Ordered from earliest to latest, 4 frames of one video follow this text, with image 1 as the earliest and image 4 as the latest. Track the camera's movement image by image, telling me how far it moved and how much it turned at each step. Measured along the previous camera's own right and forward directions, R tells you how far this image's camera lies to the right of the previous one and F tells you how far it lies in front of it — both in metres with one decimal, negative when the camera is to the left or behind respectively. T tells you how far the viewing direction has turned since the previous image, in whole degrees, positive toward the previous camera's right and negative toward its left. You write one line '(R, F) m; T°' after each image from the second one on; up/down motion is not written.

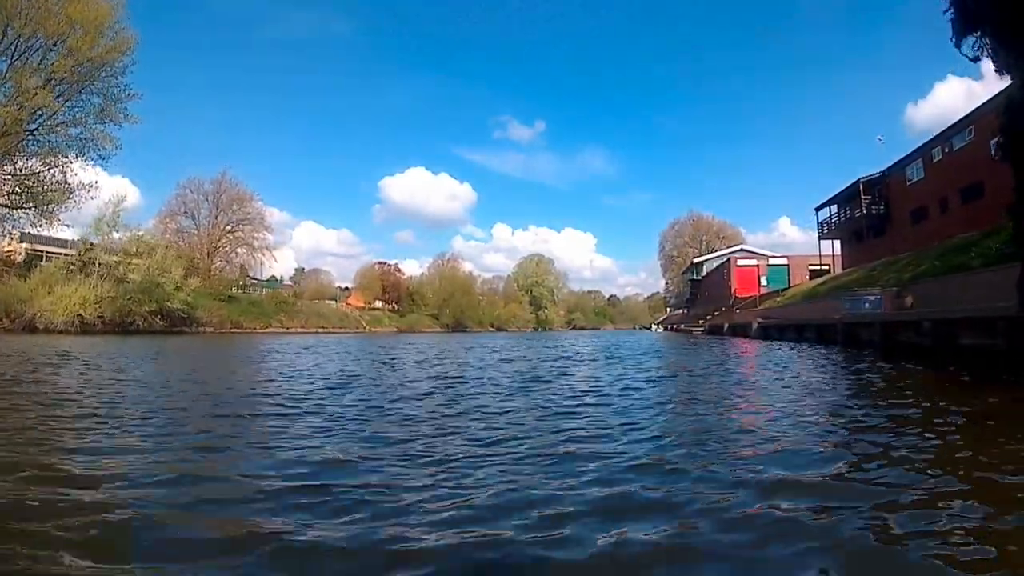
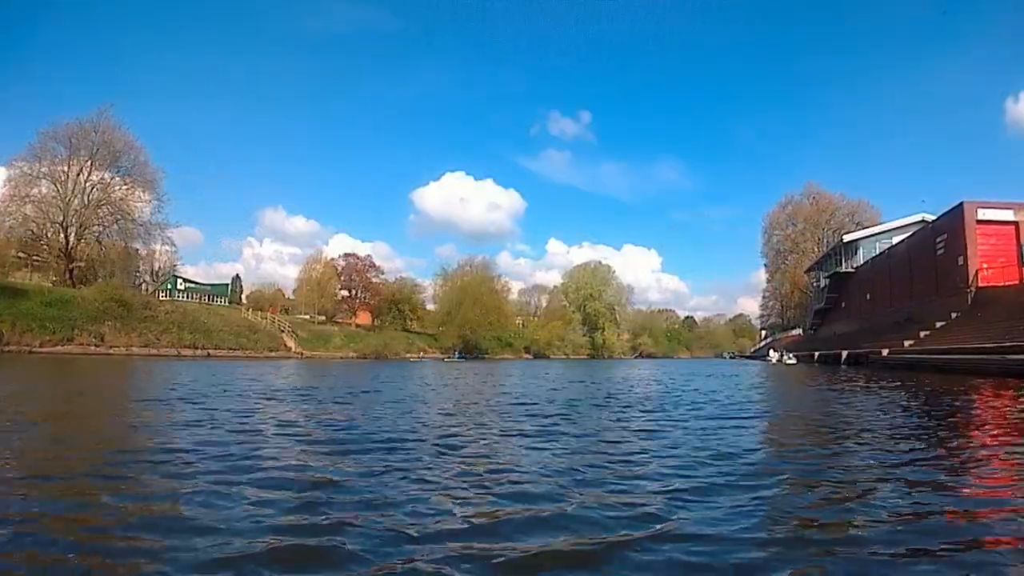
(+1.9, +1.8) m; -3°
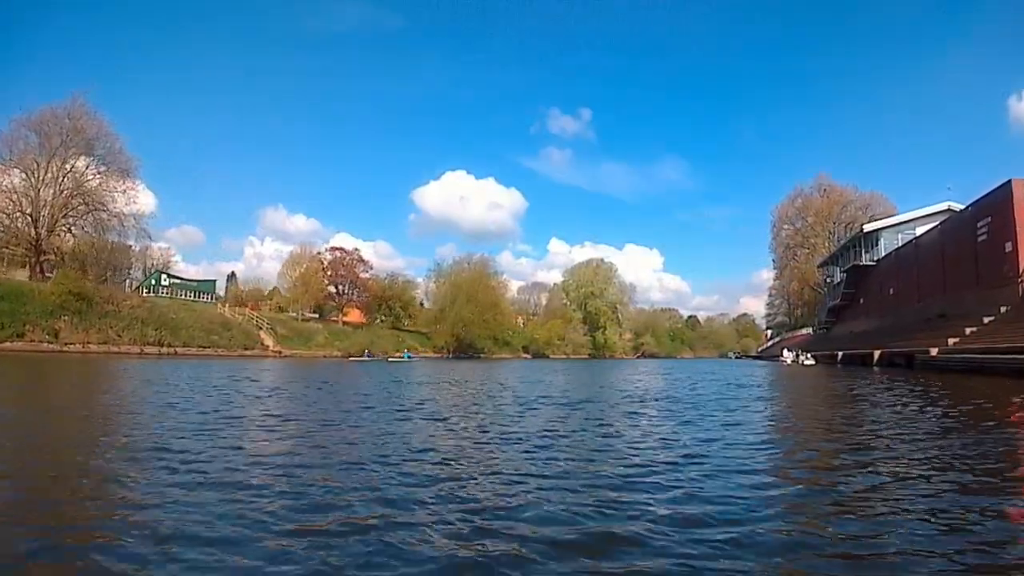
(+0.3, +1.9) m; 0°
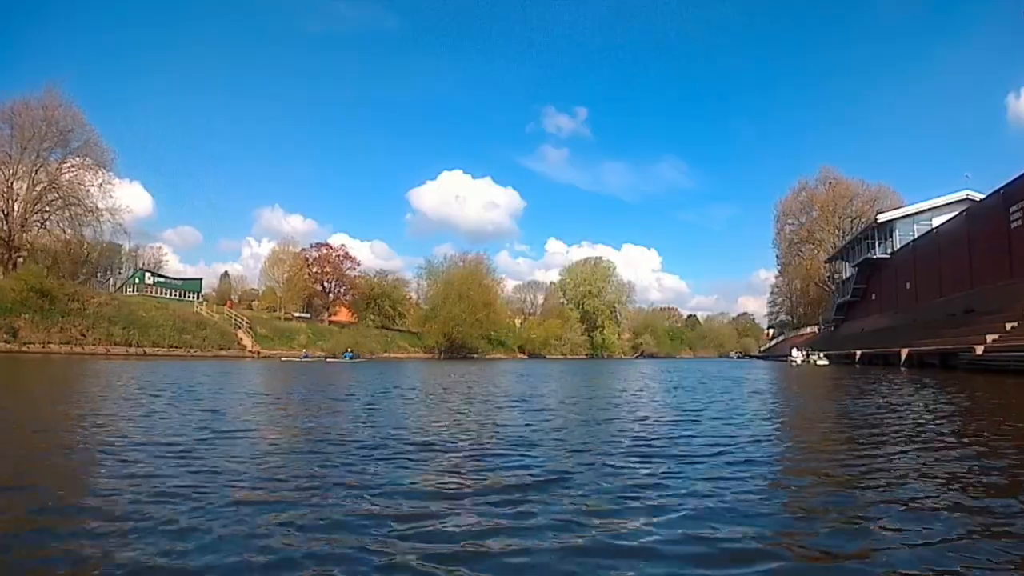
(+0.2, +1.4) m; 0°
